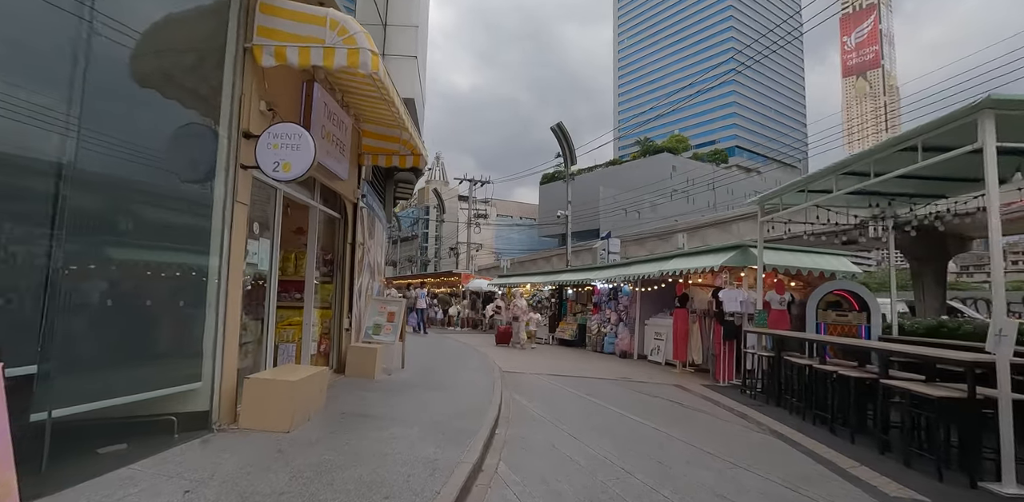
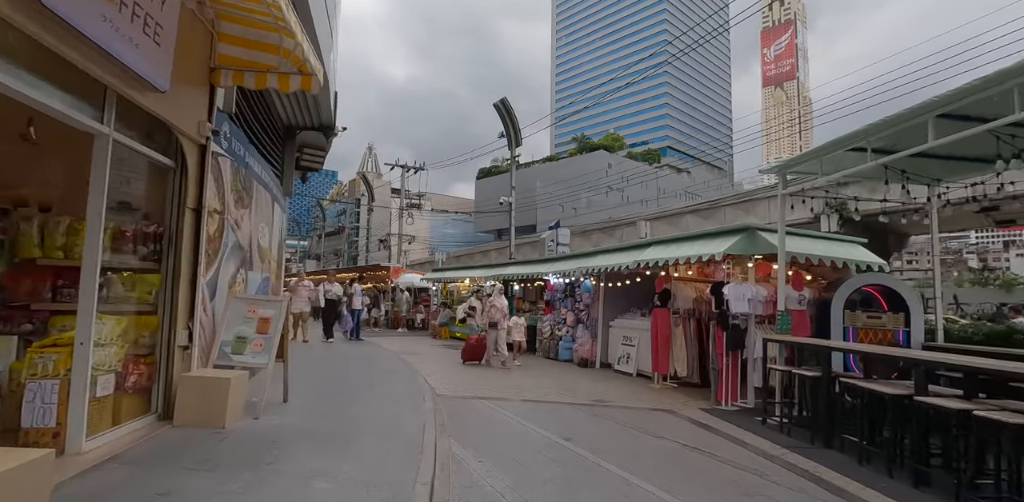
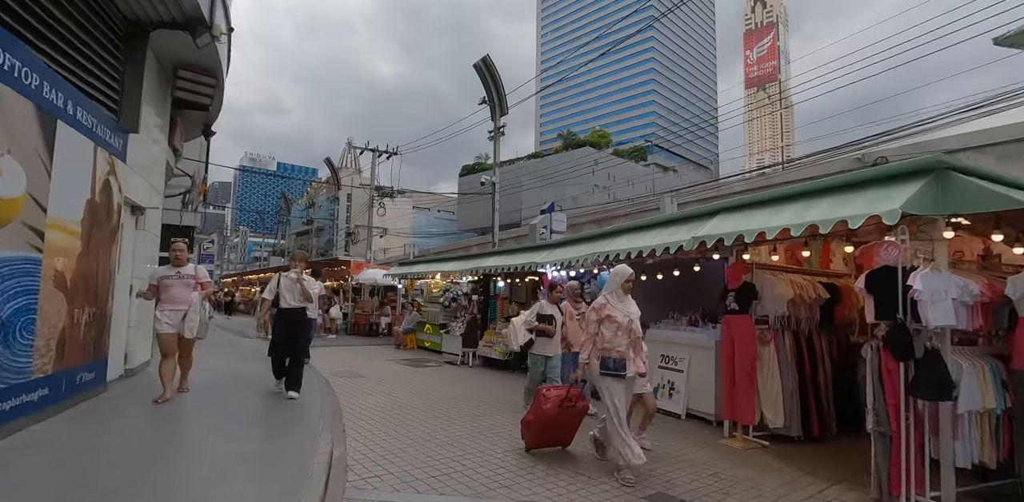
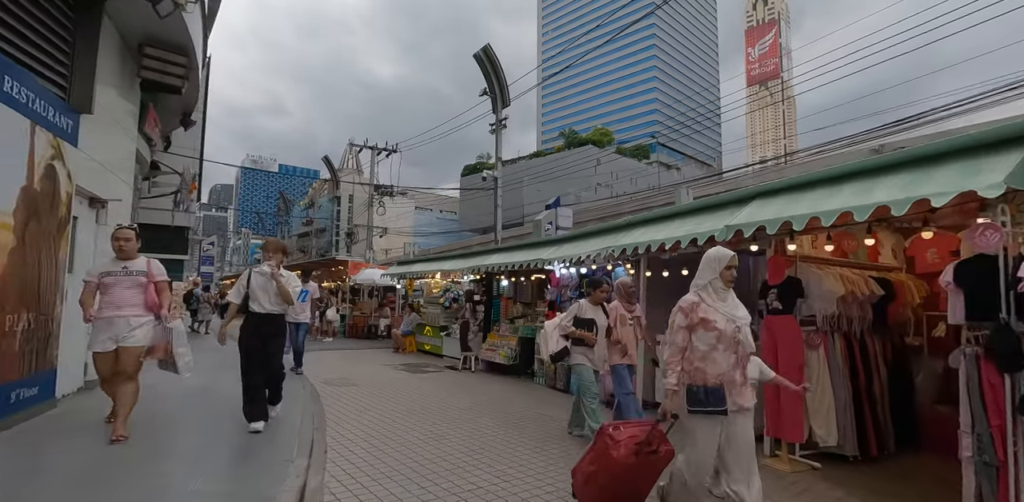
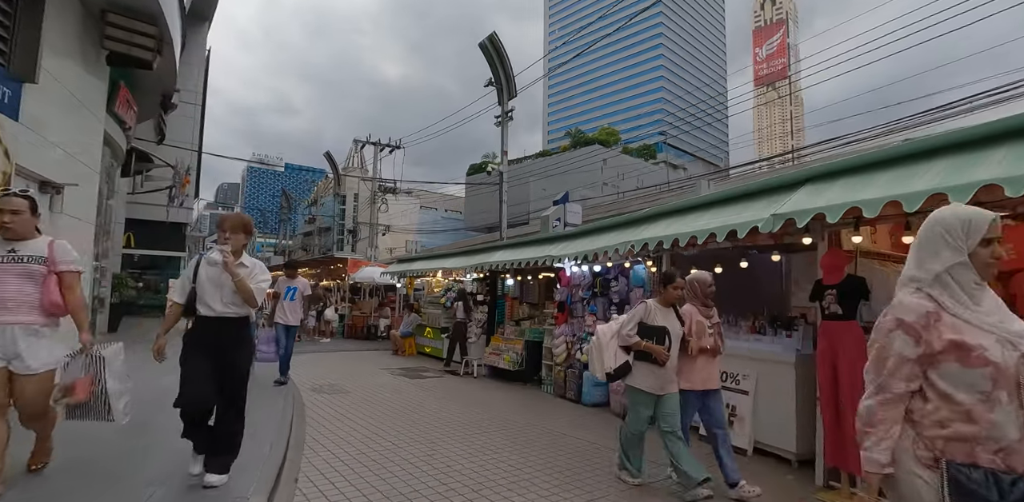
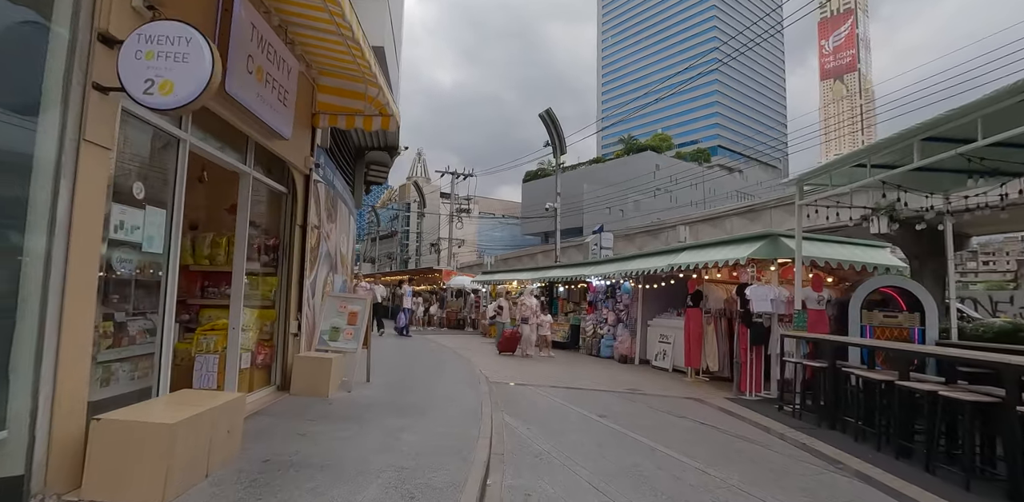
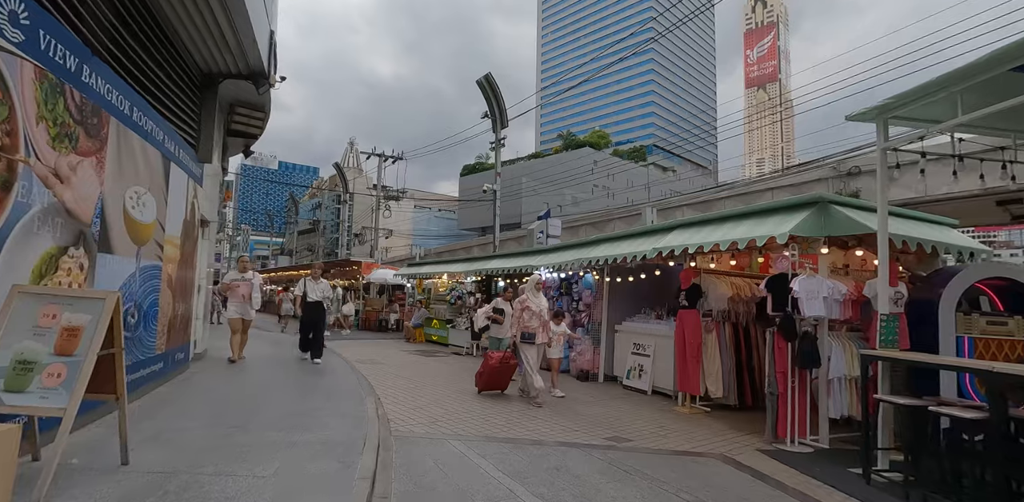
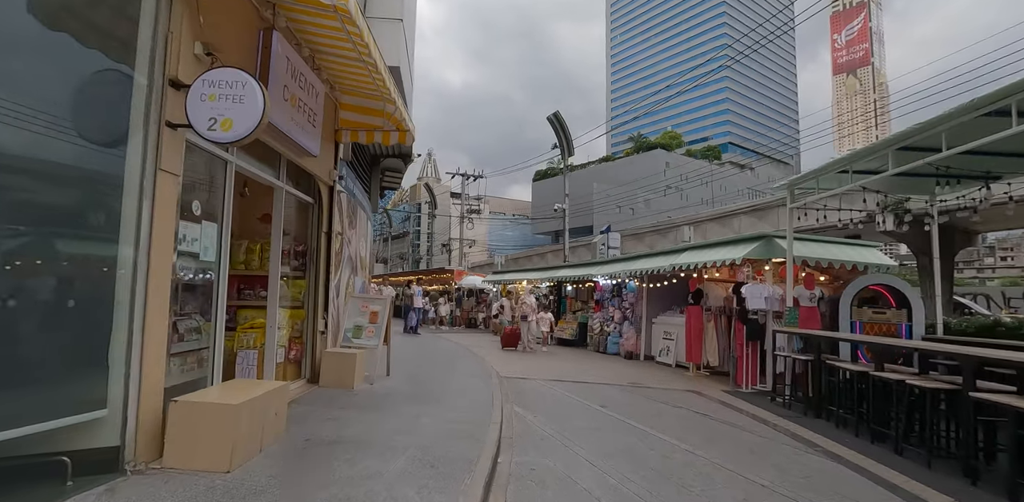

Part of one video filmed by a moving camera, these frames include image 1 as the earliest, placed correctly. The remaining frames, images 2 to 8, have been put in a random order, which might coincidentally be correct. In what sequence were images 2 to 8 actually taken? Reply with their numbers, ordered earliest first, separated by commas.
8, 6, 2, 7, 3, 4, 5
